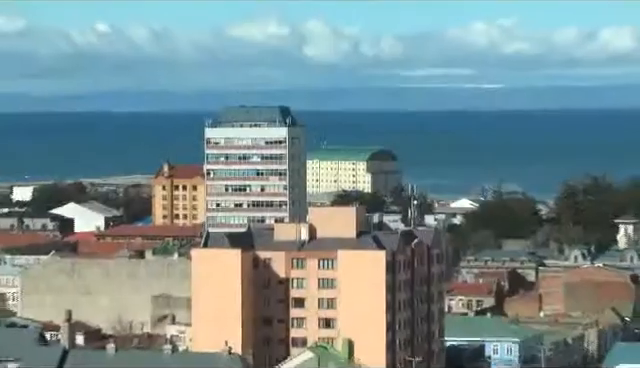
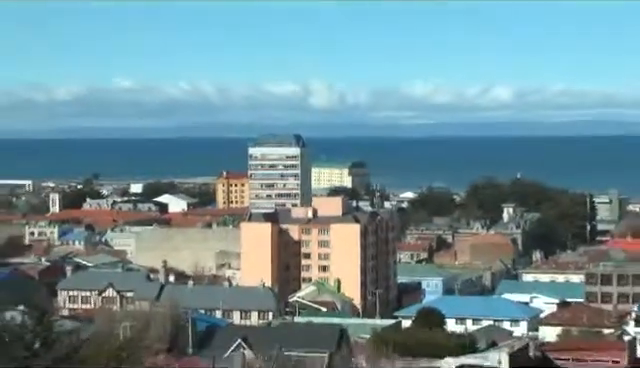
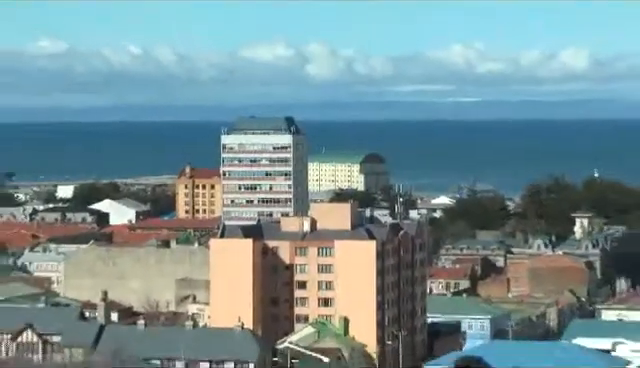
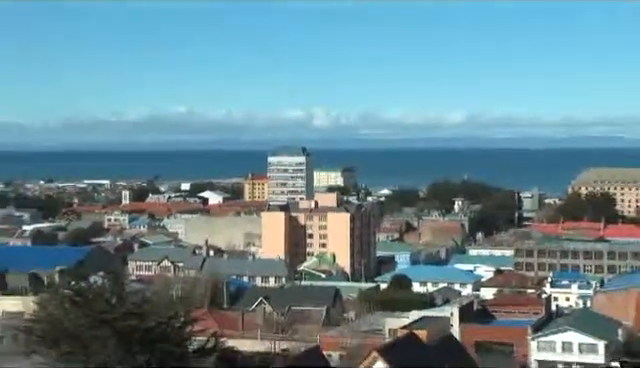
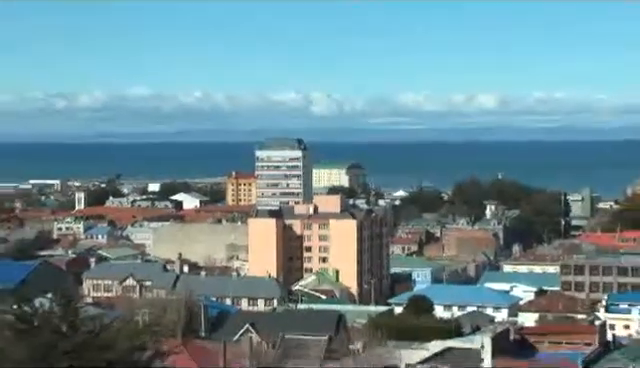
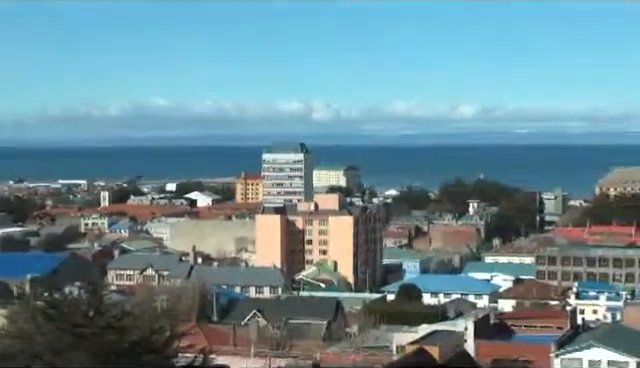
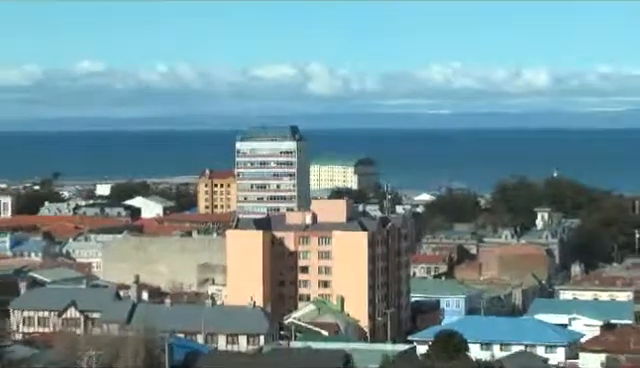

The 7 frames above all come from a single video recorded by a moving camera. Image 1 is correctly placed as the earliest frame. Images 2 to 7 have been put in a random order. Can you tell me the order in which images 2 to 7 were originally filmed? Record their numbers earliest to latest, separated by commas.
3, 7, 2, 5, 6, 4
